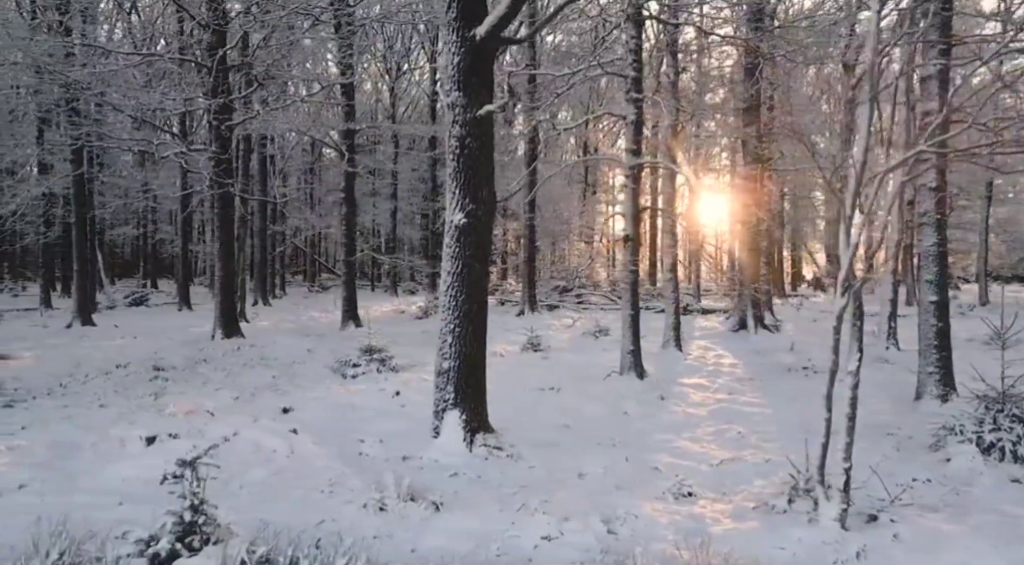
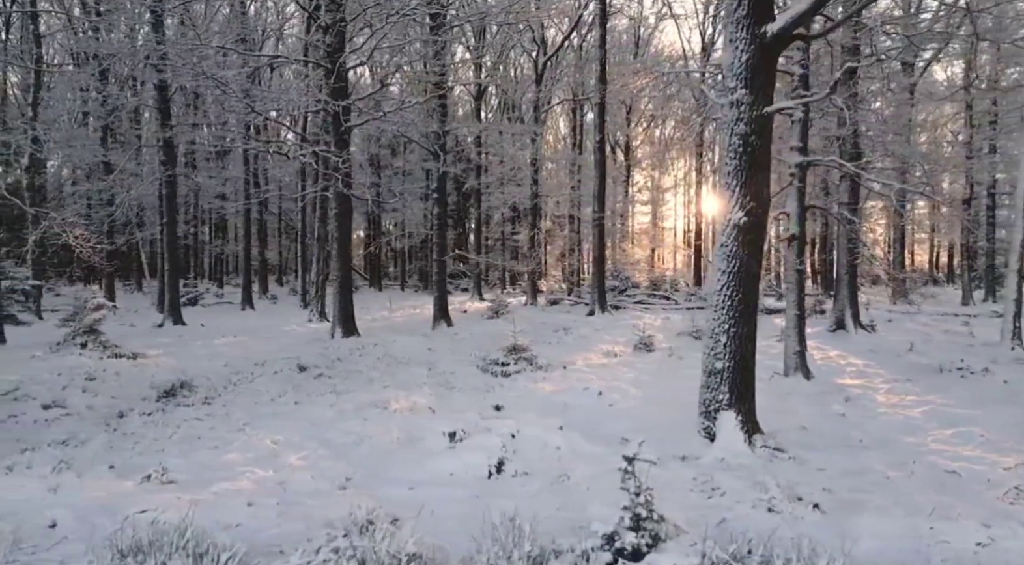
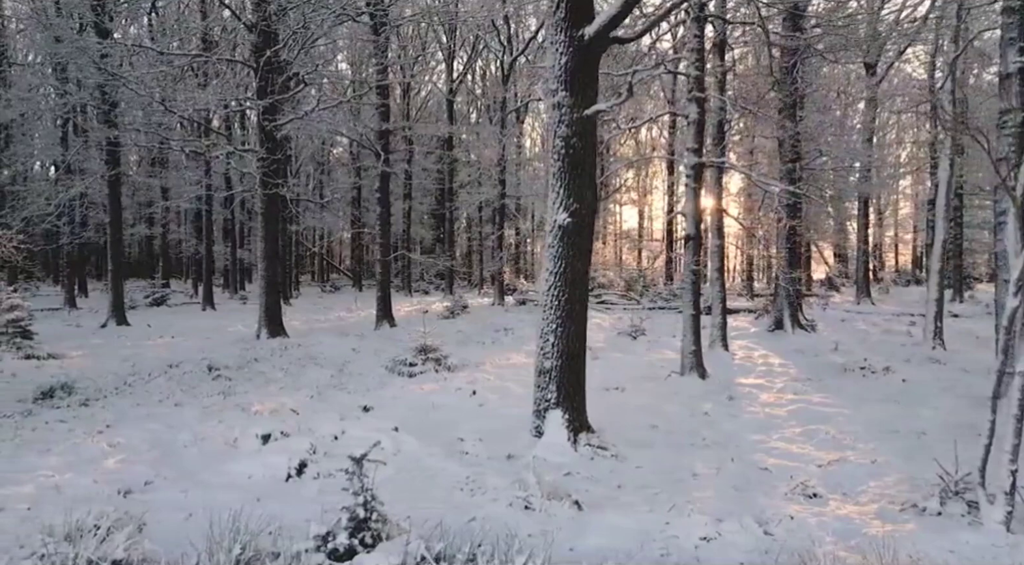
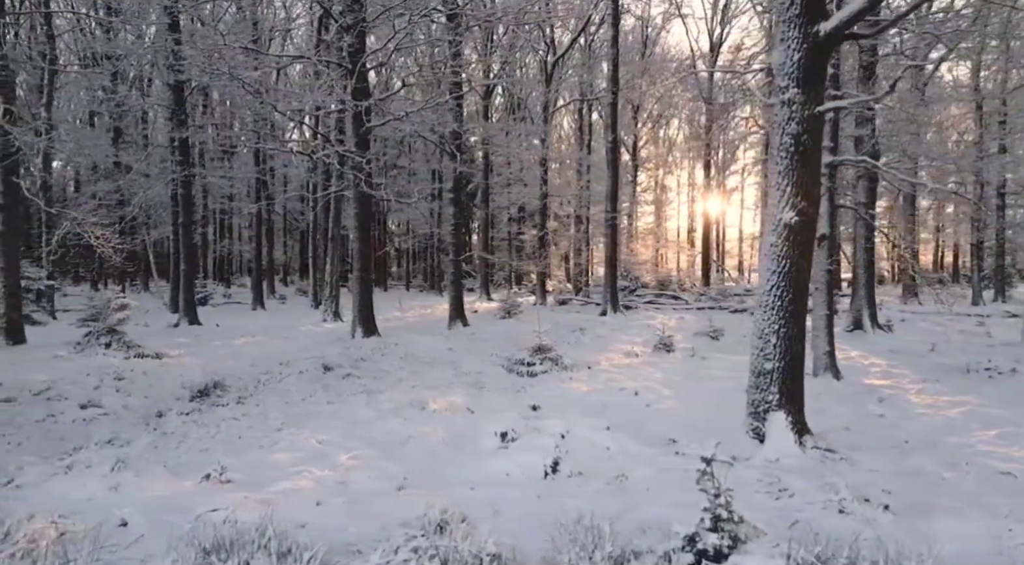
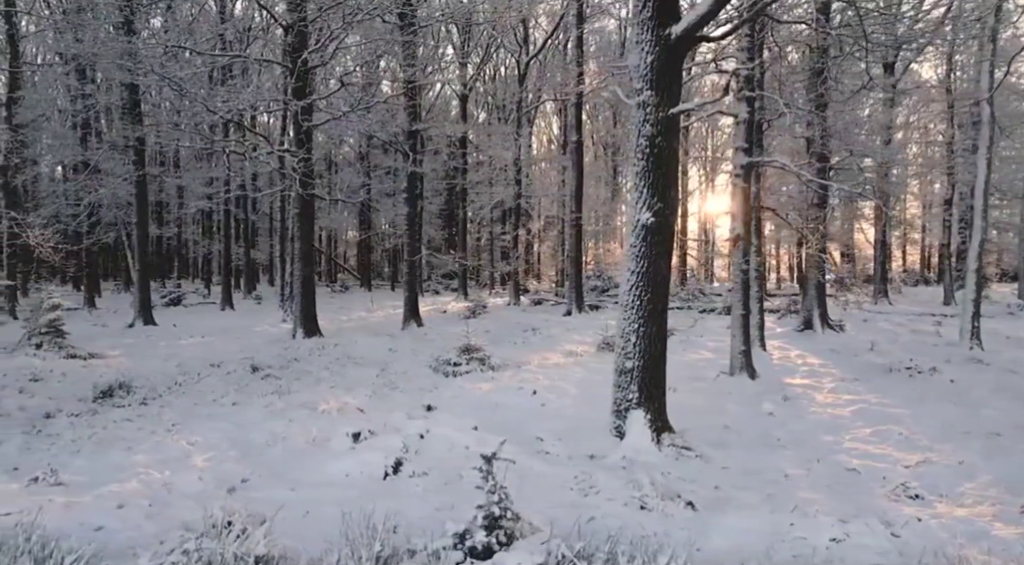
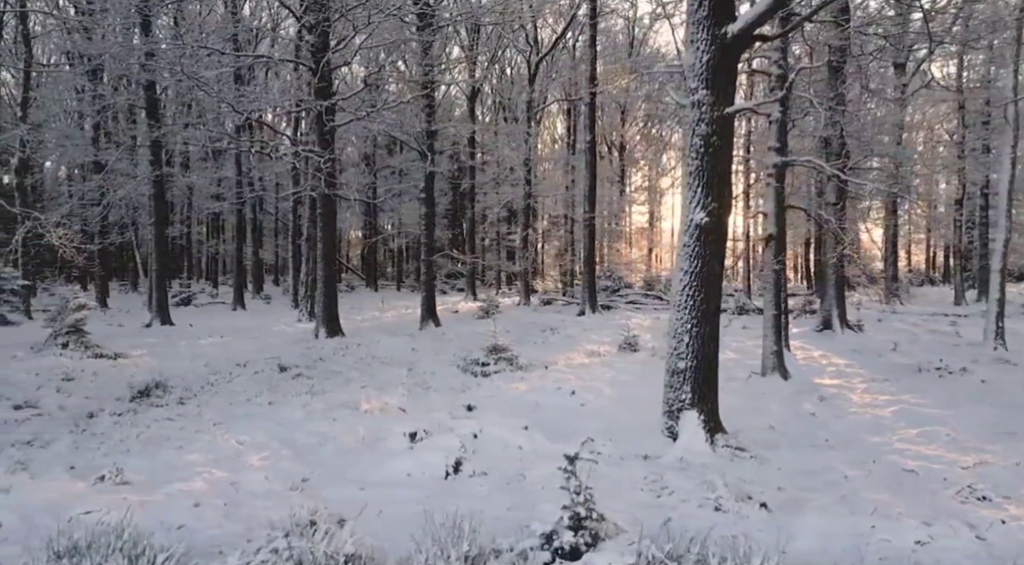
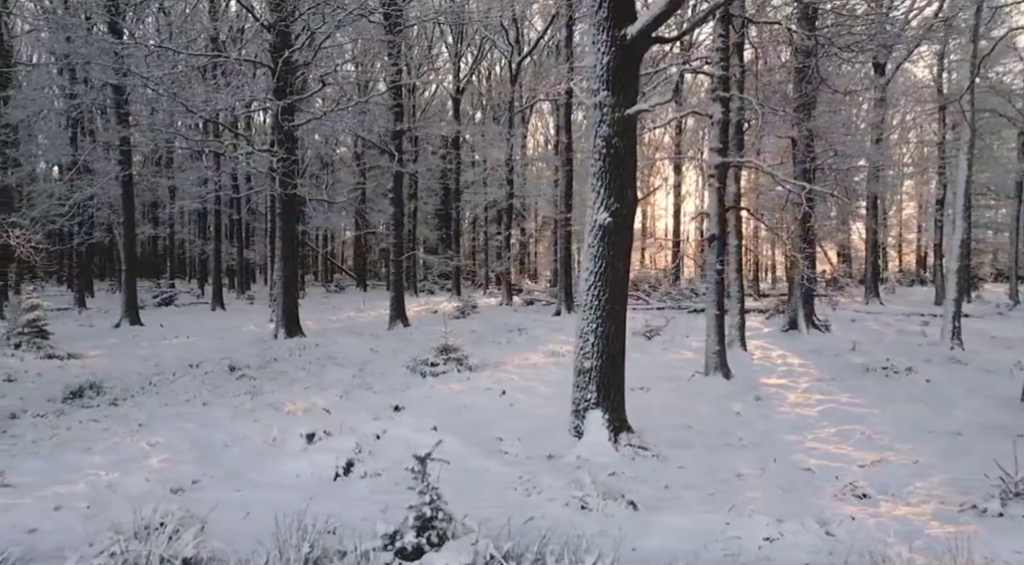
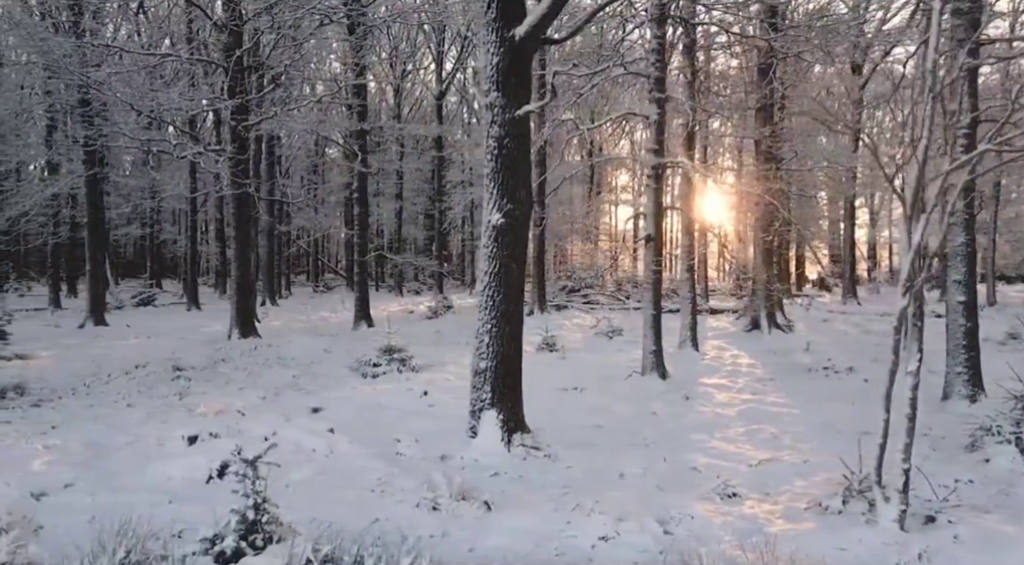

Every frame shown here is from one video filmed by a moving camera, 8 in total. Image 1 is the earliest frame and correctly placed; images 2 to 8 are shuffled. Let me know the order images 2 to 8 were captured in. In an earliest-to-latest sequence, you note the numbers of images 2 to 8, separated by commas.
8, 3, 7, 5, 6, 2, 4
